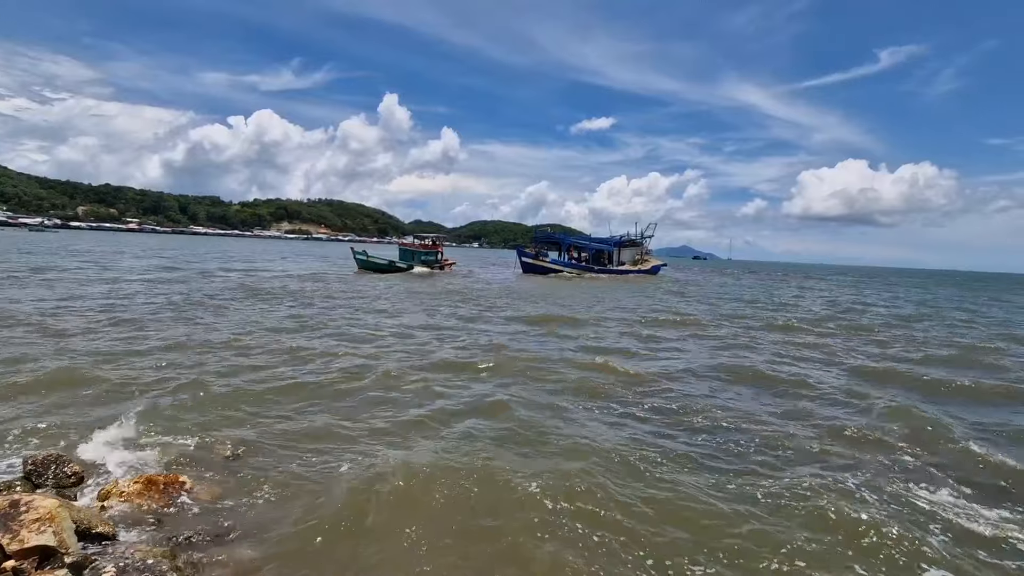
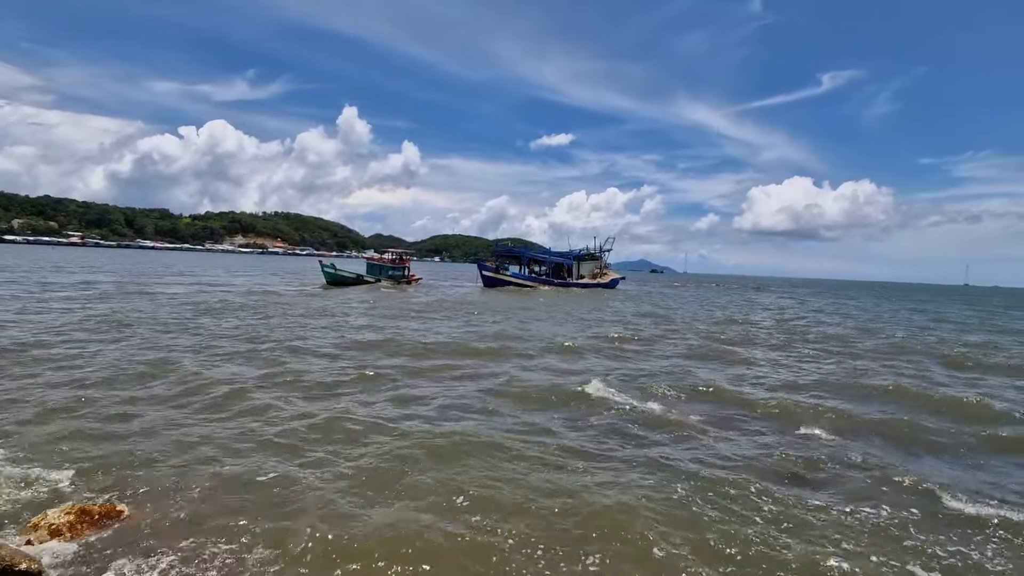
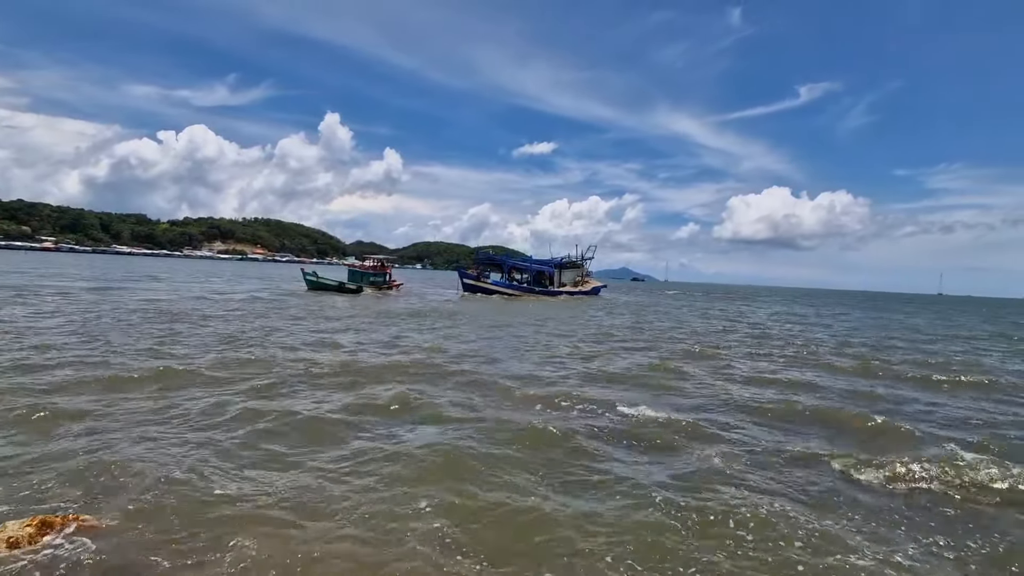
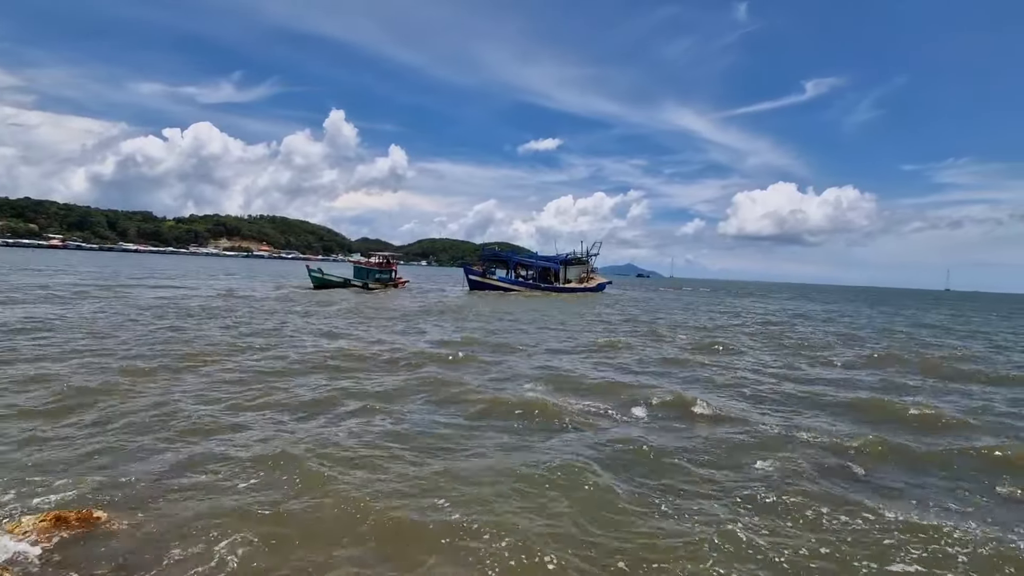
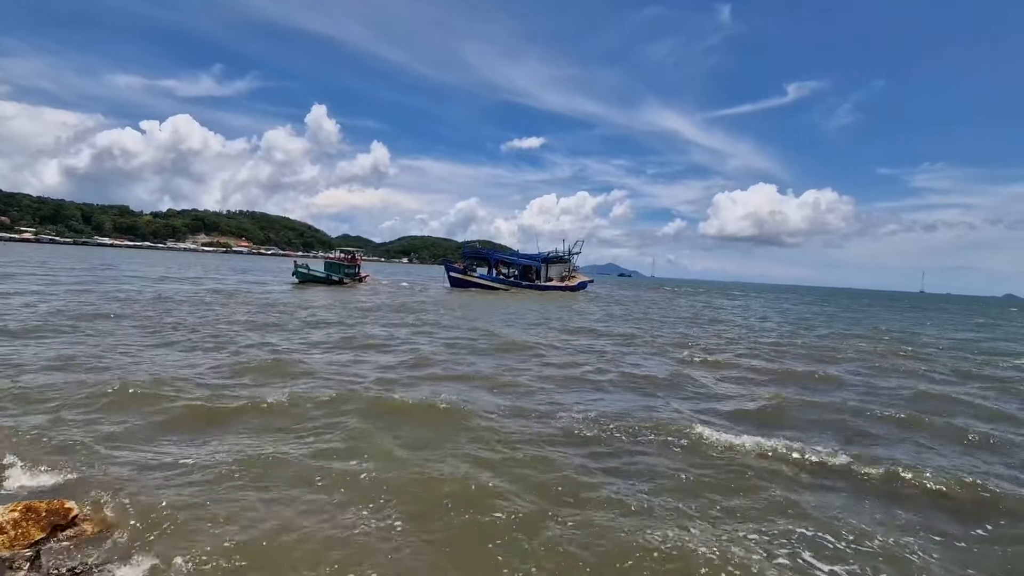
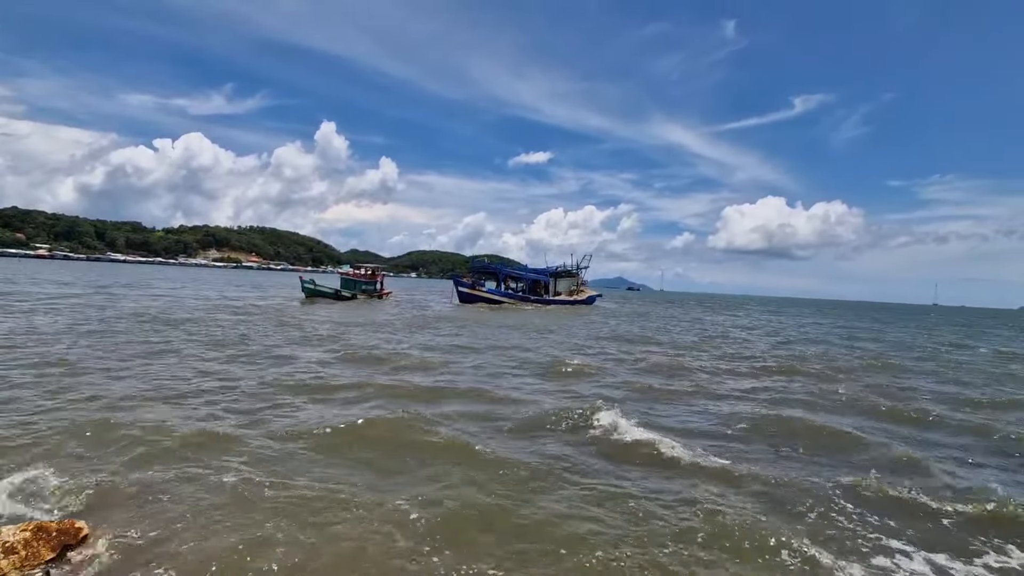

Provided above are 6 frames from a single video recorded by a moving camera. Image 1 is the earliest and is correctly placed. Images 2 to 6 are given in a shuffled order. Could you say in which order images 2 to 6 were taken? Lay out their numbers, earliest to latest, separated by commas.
2, 4, 3, 6, 5
